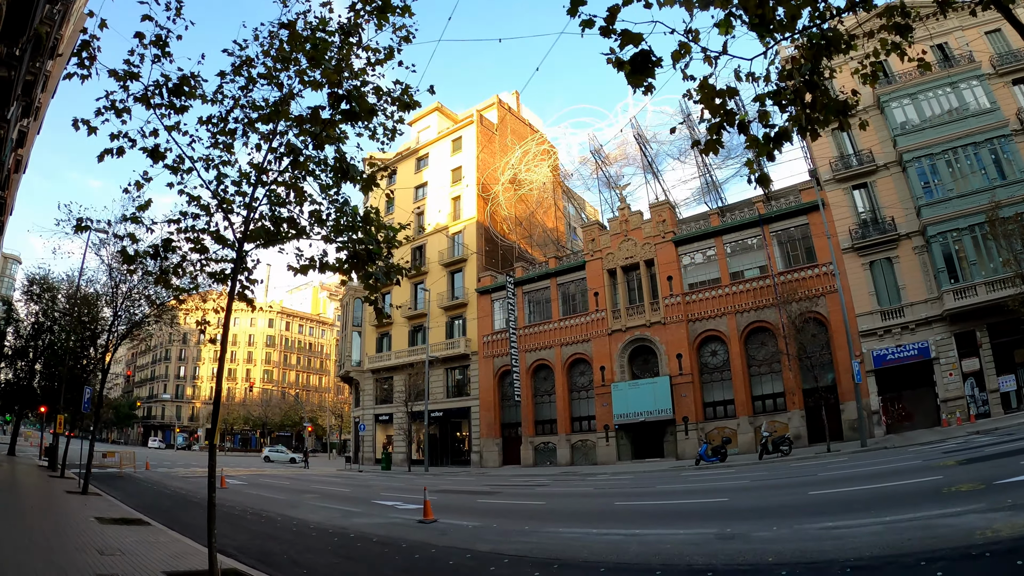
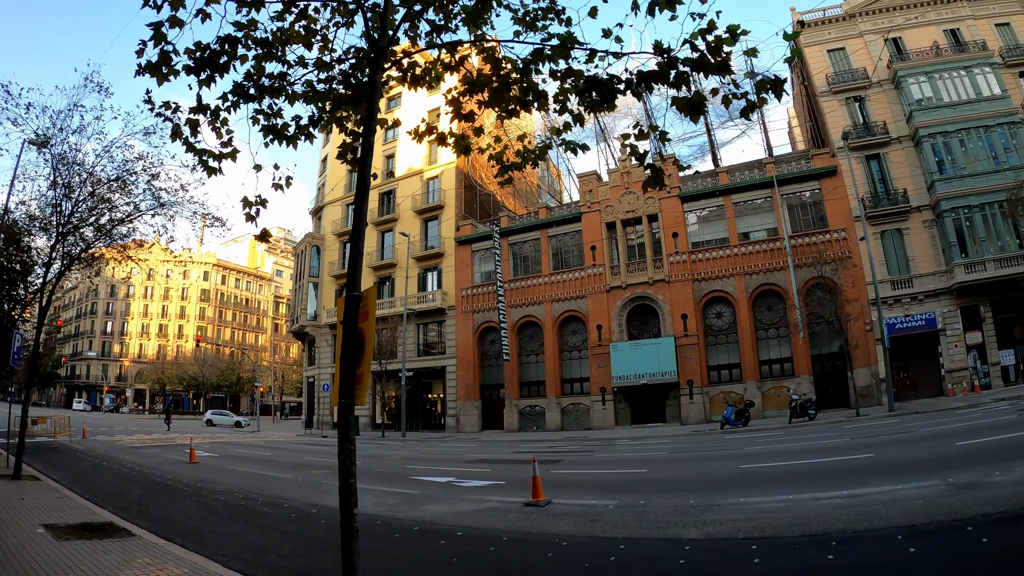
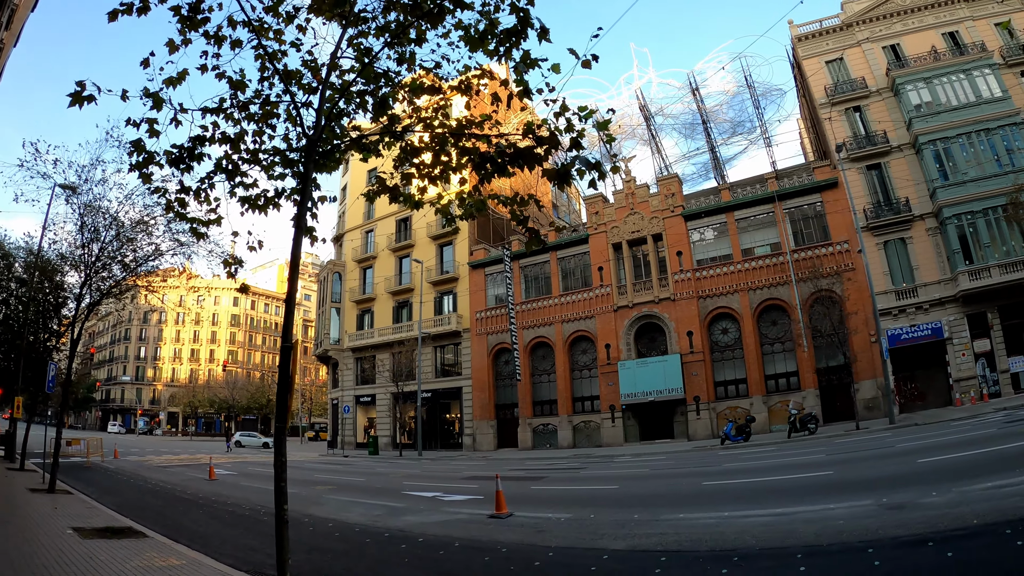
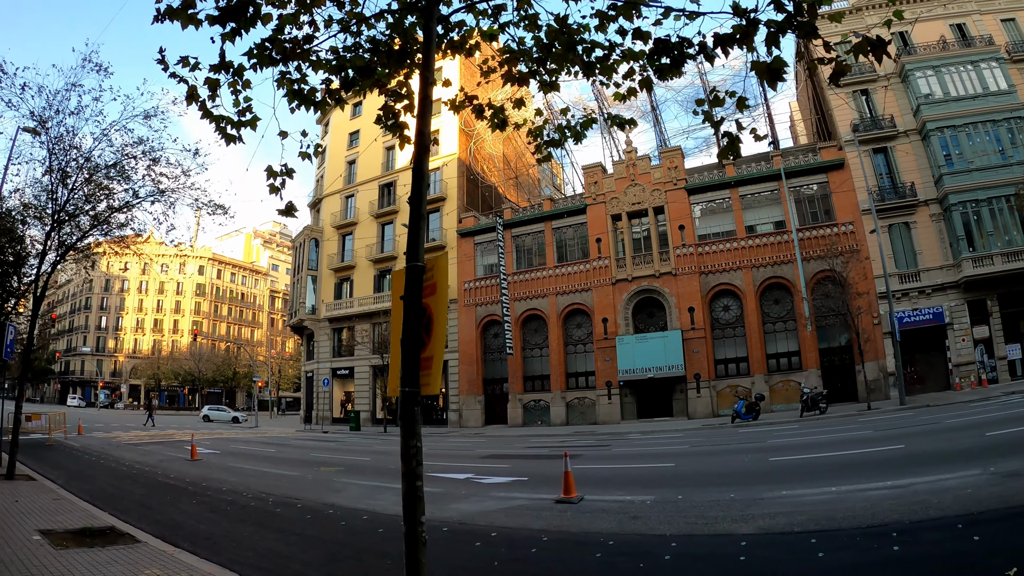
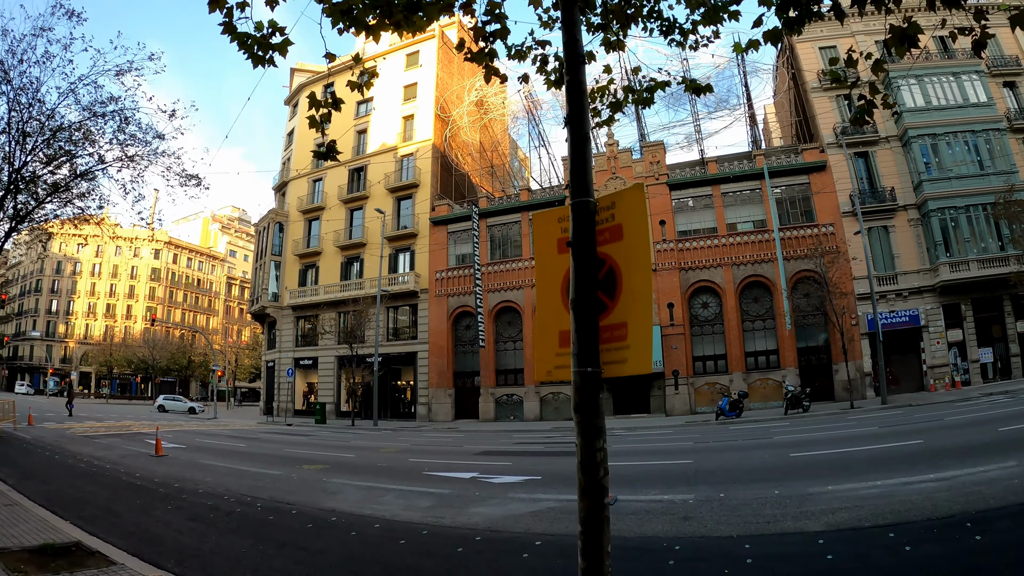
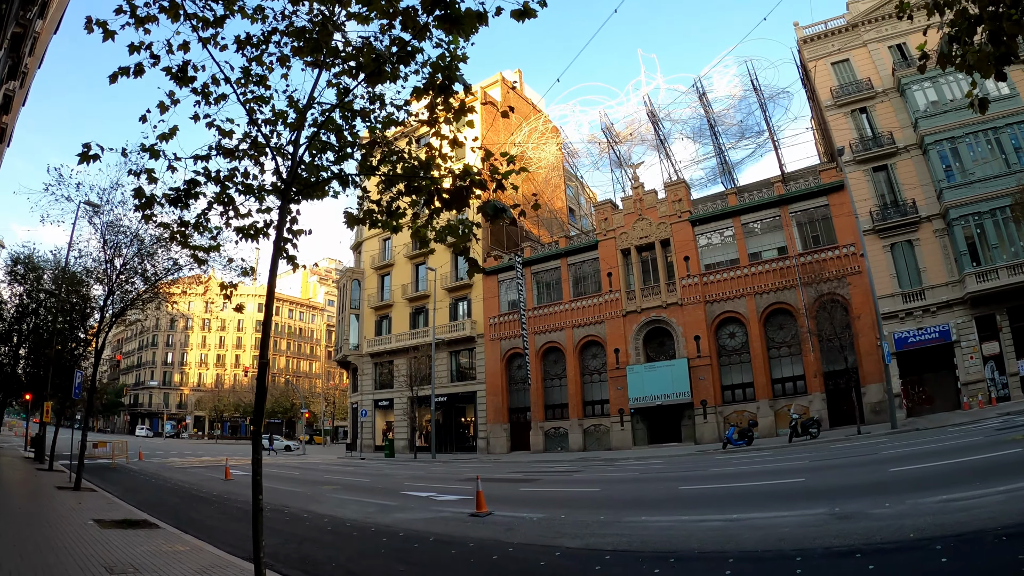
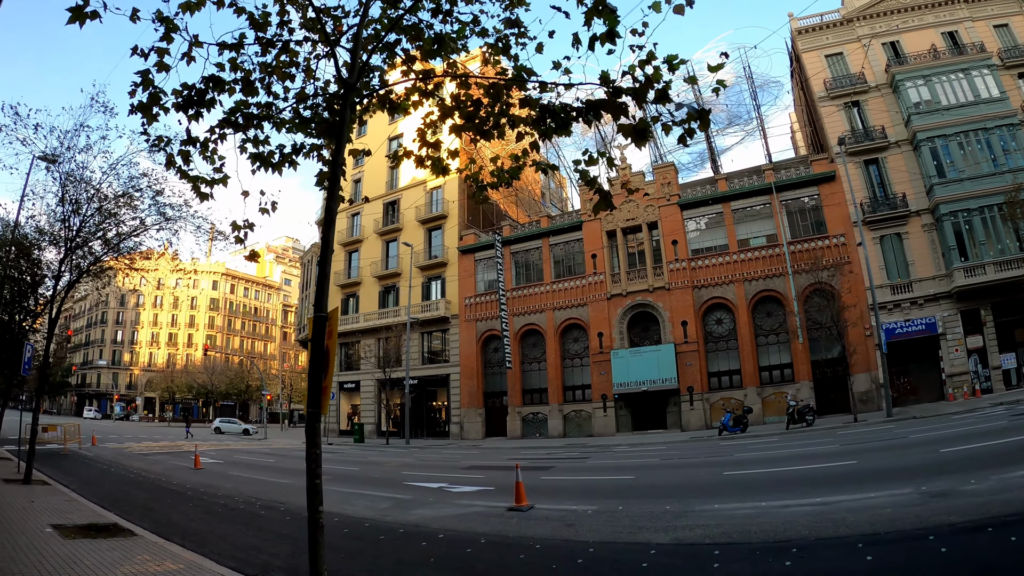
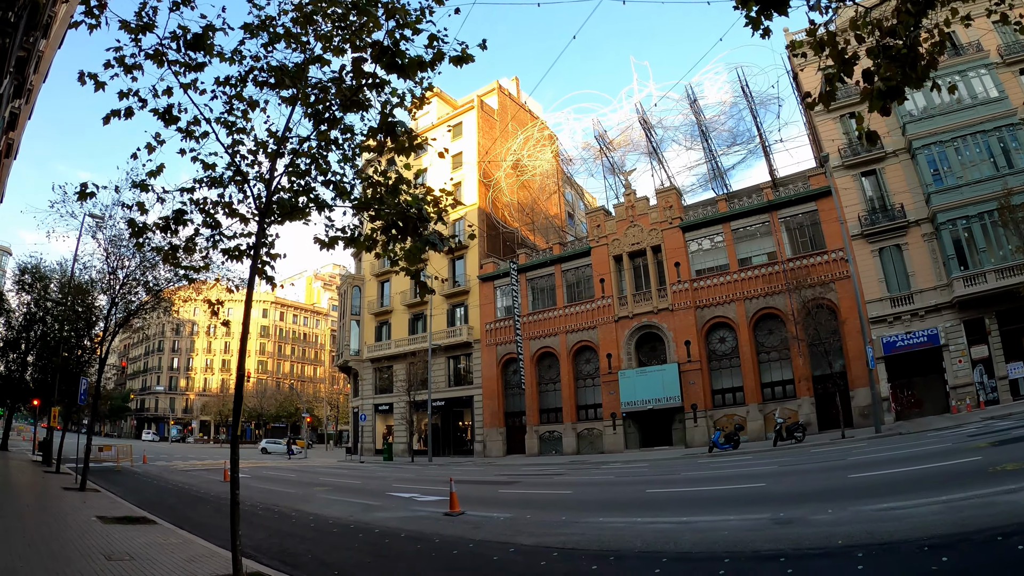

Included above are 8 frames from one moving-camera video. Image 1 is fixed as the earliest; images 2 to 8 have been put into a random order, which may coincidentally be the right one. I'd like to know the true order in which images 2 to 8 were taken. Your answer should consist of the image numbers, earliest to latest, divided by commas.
8, 6, 3, 7, 2, 4, 5
